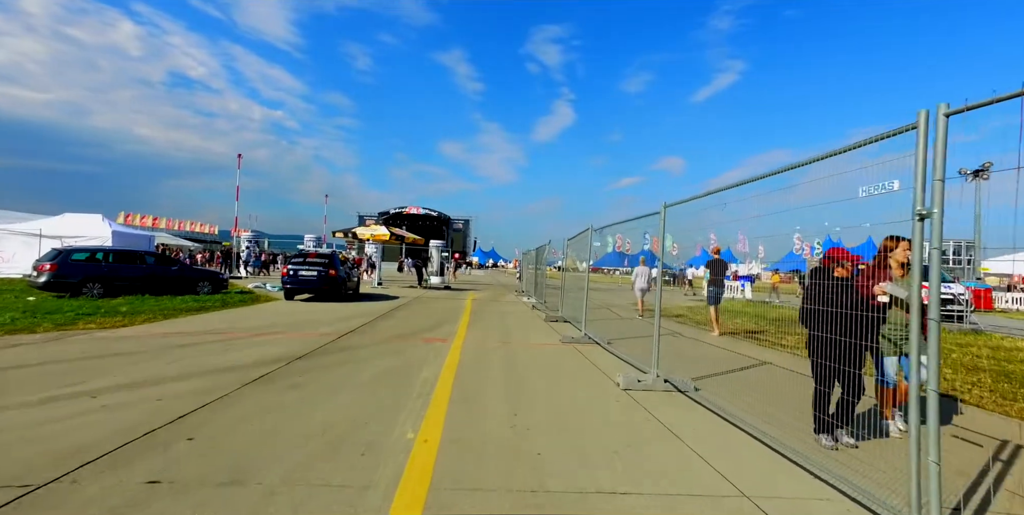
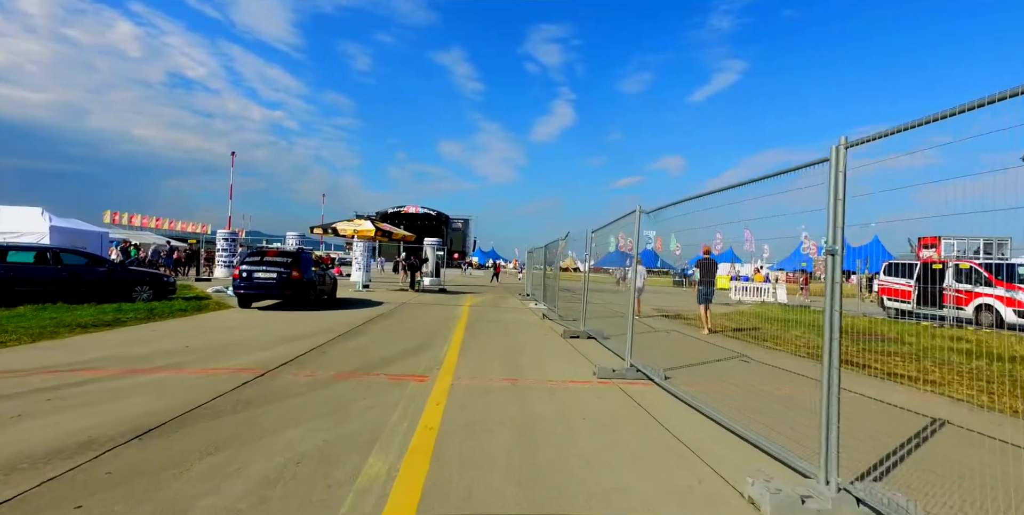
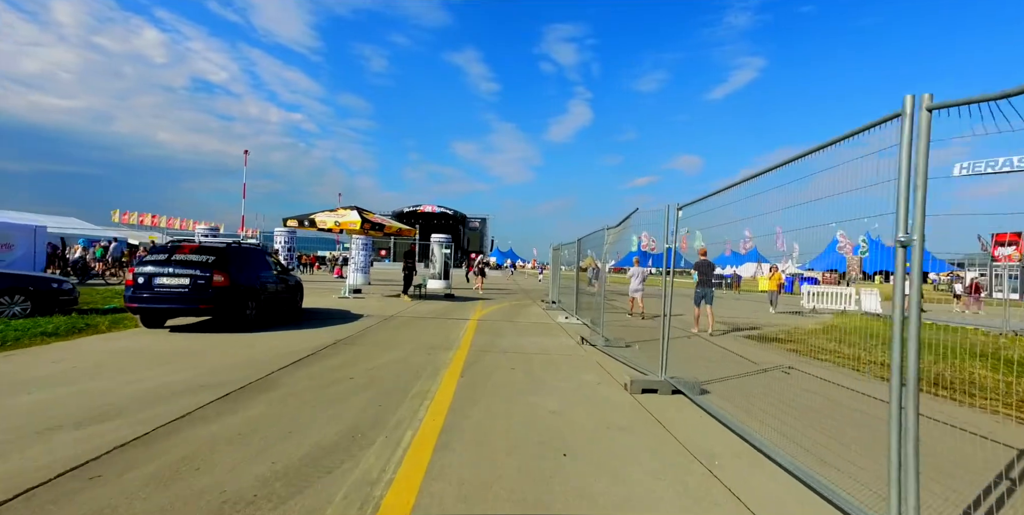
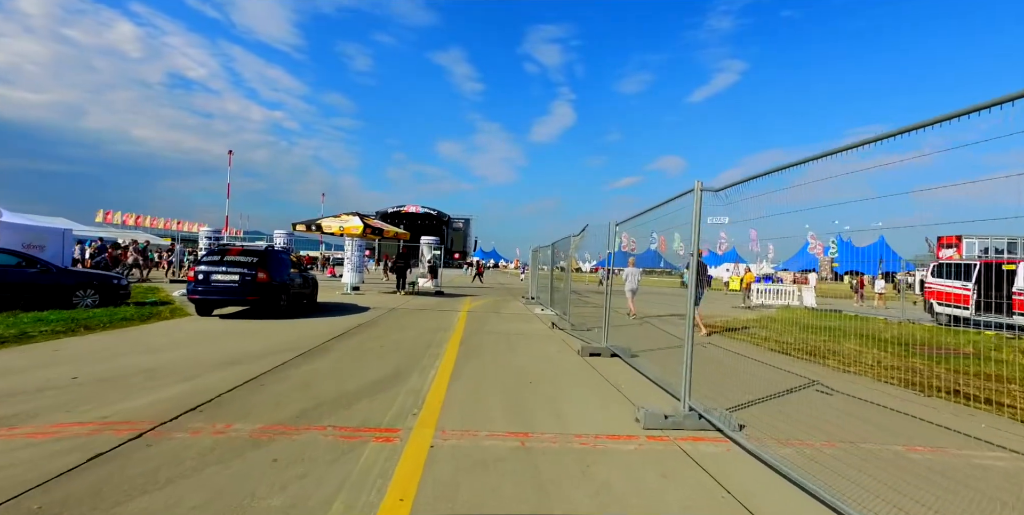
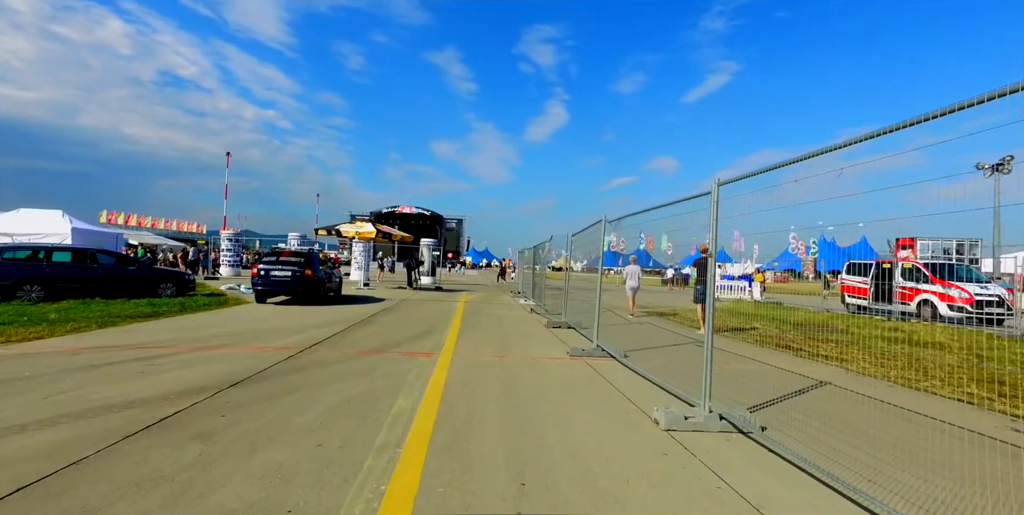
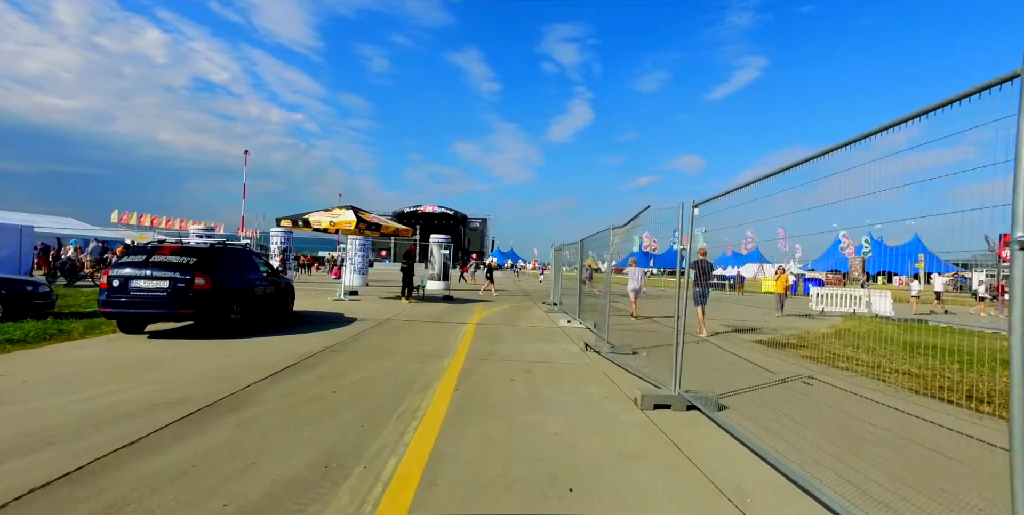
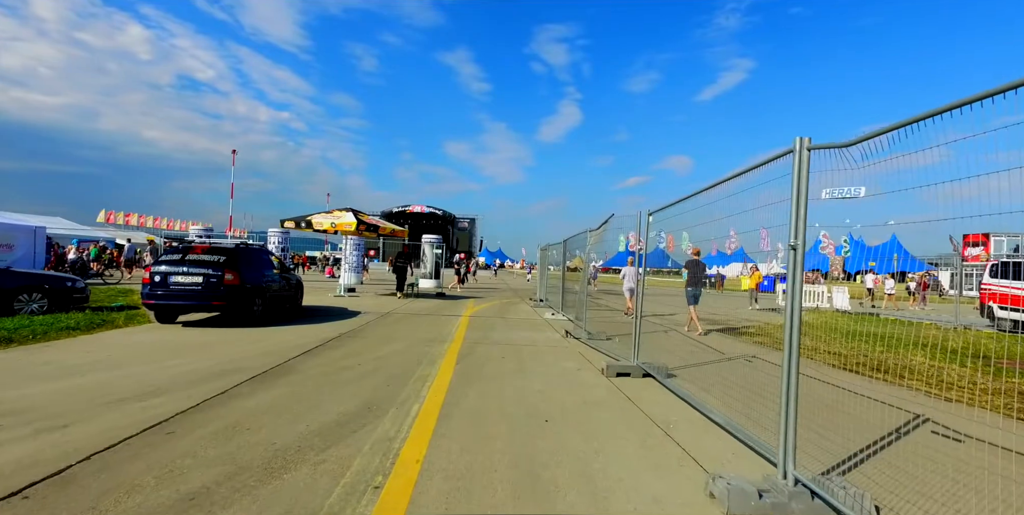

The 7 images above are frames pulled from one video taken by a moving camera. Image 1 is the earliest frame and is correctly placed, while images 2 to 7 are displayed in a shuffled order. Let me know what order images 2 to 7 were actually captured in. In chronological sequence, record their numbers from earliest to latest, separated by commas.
5, 2, 4, 7, 3, 6
